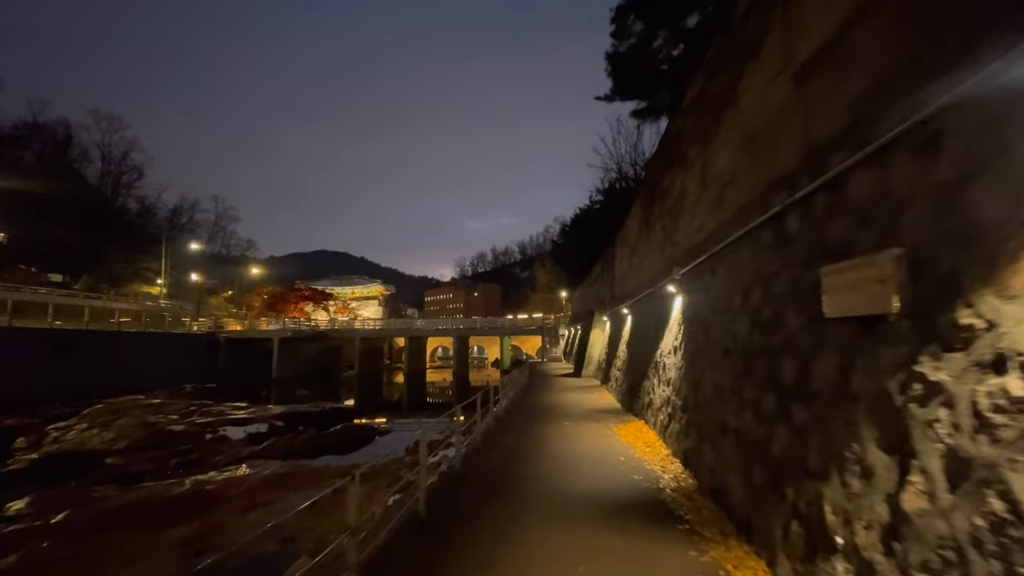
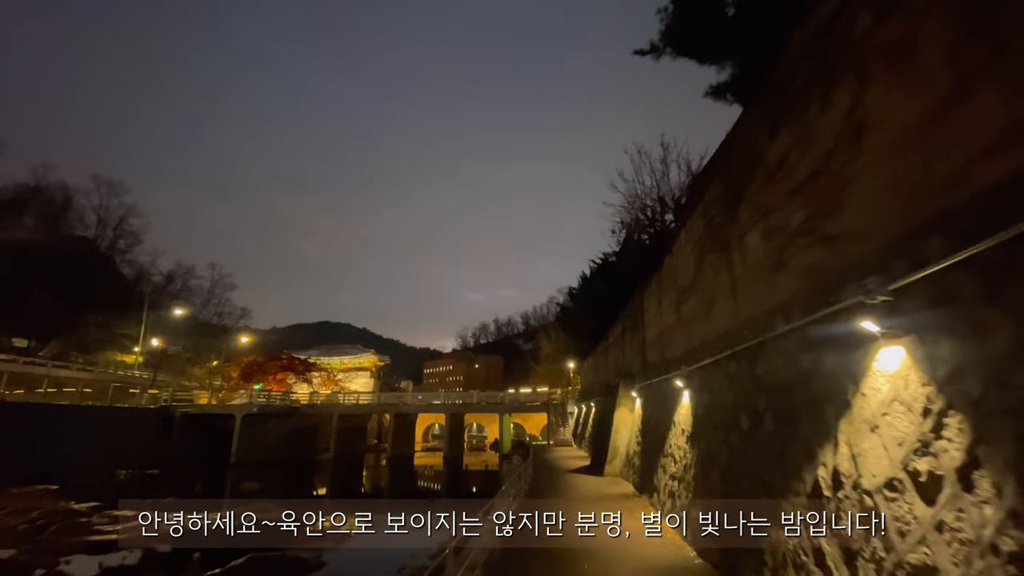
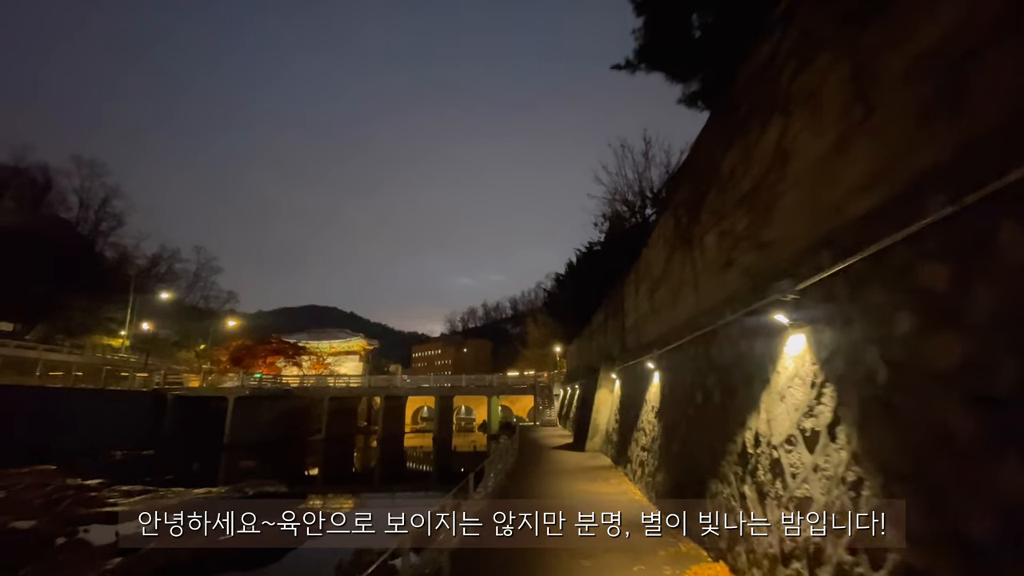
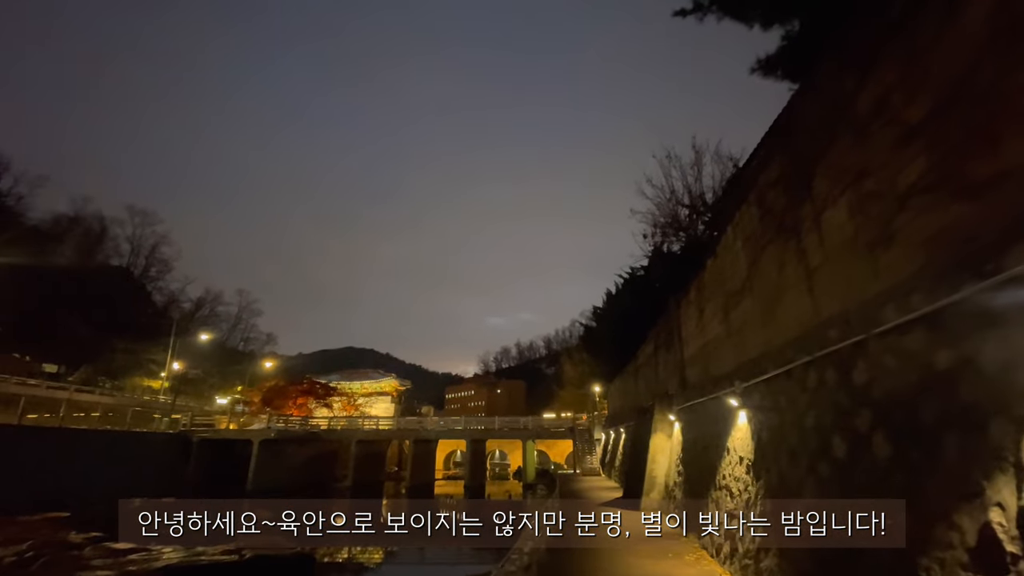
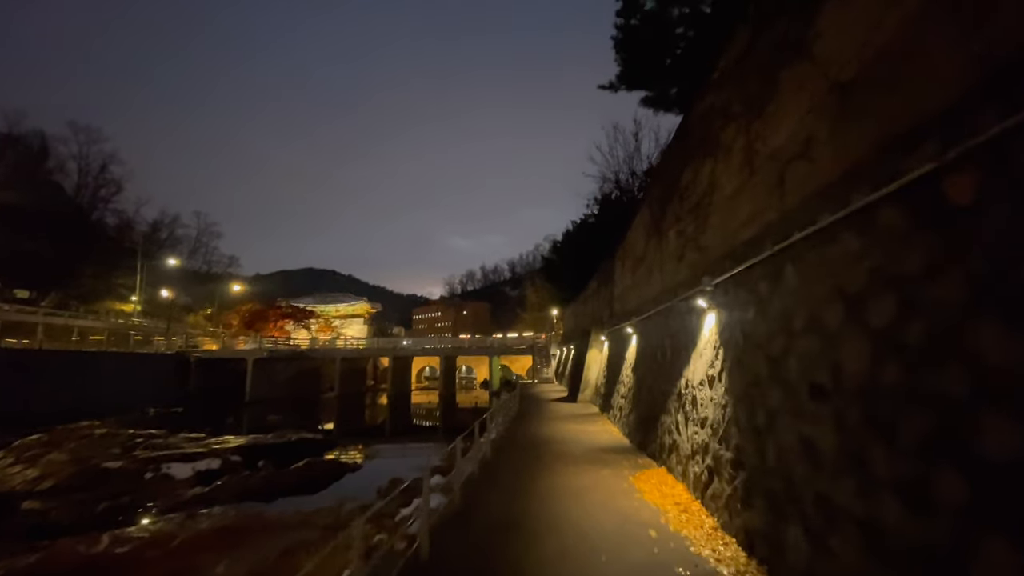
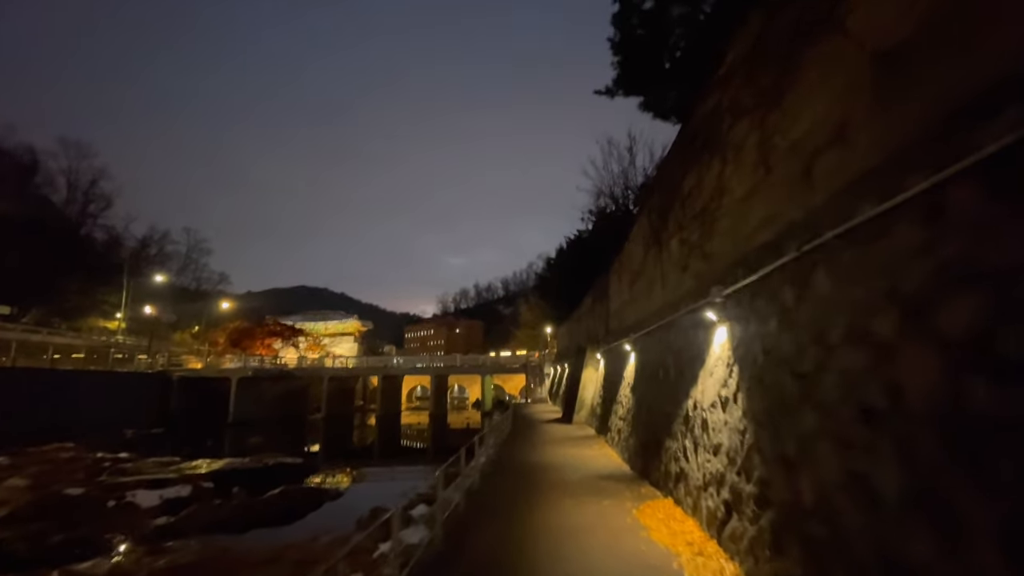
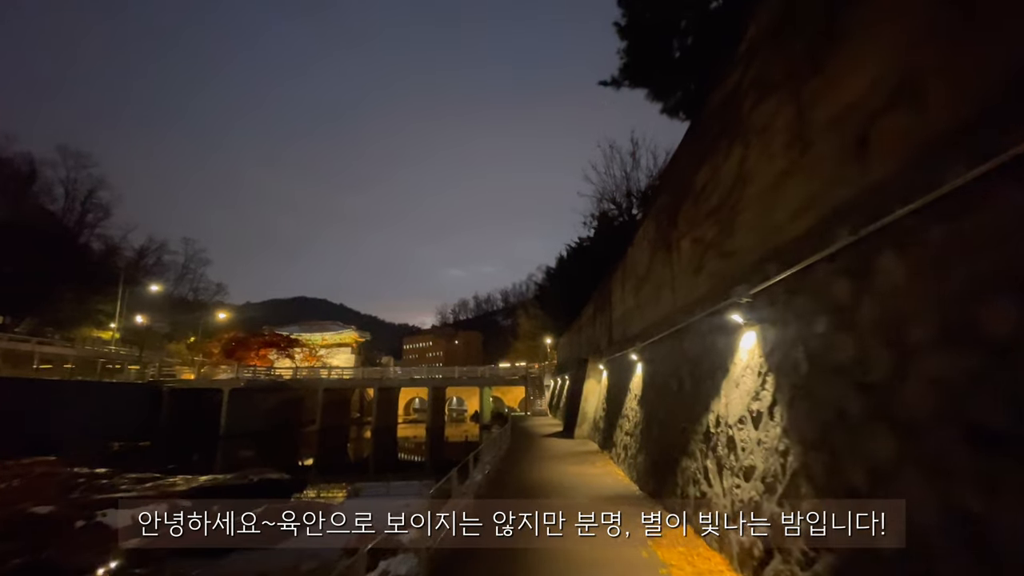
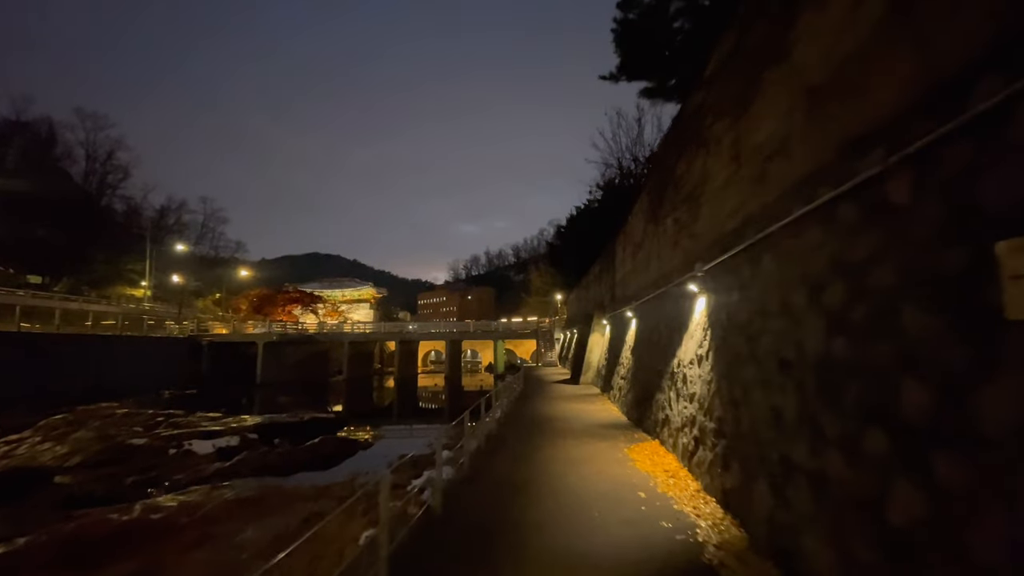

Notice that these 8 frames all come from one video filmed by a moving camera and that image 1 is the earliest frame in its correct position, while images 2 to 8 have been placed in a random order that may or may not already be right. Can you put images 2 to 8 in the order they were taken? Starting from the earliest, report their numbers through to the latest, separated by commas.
8, 5, 6, 7, 3, 2, 4
